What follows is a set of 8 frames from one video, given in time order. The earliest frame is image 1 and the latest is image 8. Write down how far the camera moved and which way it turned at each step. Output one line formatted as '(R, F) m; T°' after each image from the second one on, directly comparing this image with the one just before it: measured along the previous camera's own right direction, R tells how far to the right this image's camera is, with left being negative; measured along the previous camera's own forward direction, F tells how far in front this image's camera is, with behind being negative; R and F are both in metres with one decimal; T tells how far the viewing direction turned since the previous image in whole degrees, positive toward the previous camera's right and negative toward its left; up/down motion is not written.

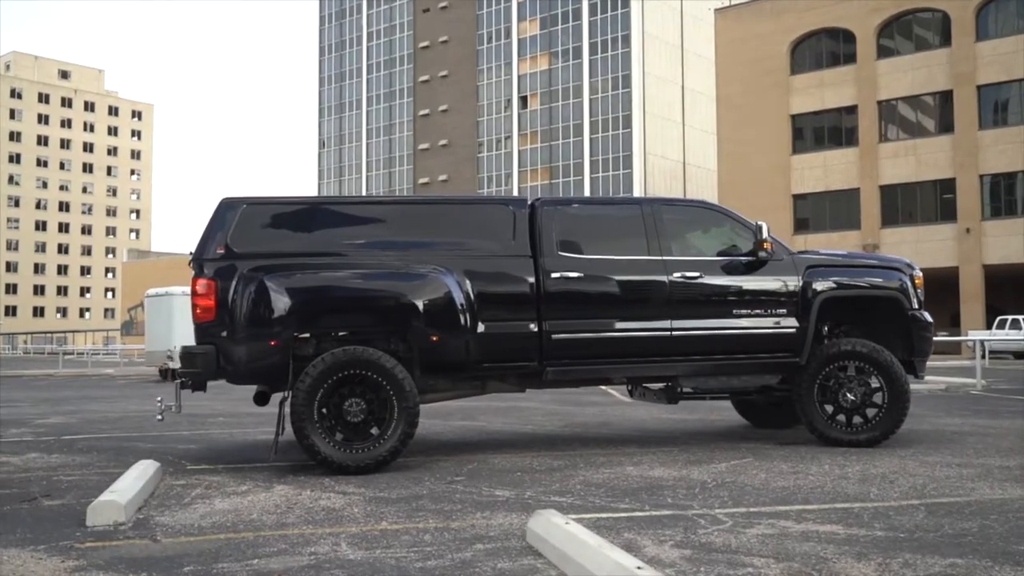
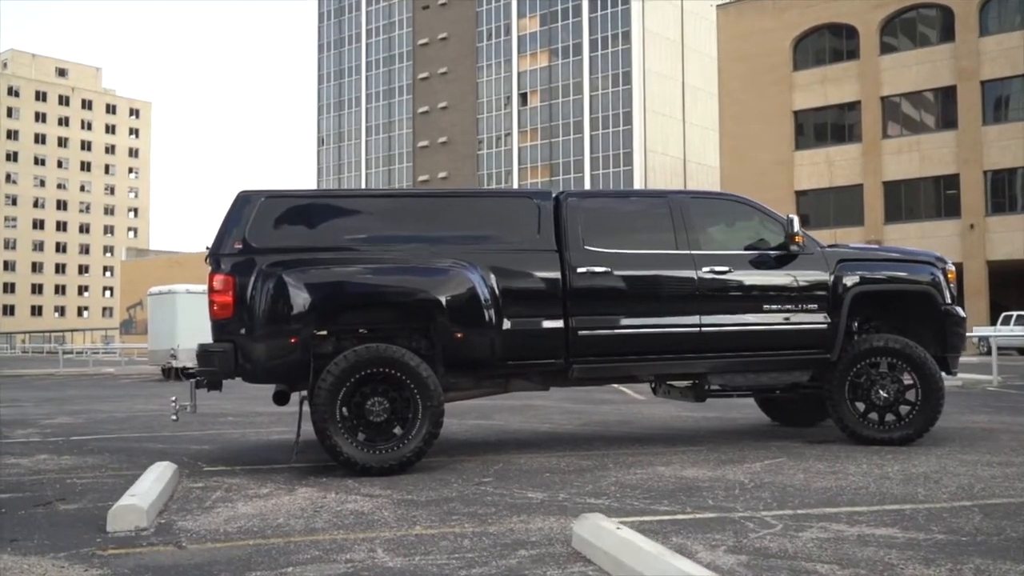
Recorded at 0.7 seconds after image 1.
(-0.2, +0.2) m; 0°
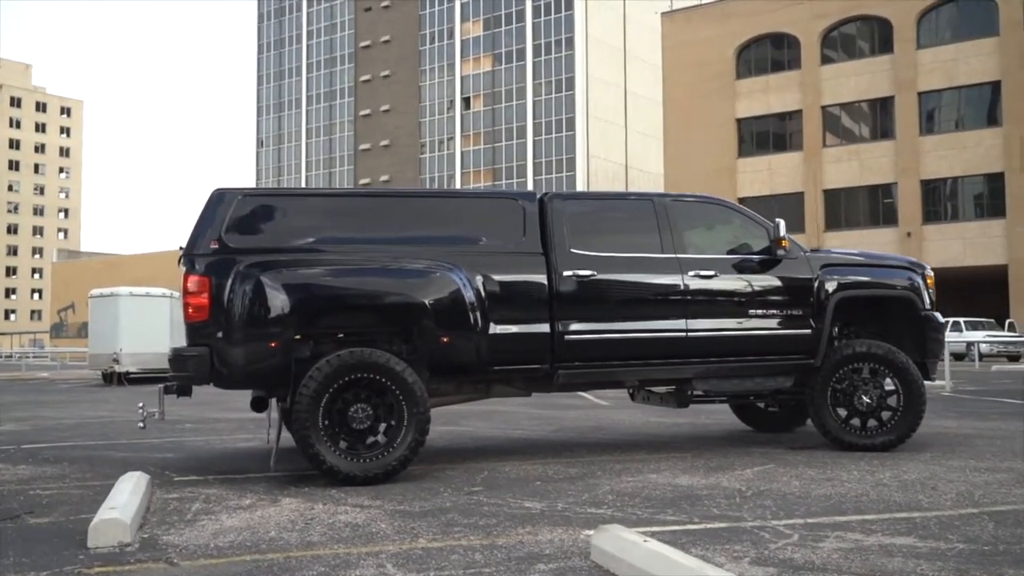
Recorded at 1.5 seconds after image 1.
(-0.3, +0.2) m; +3°
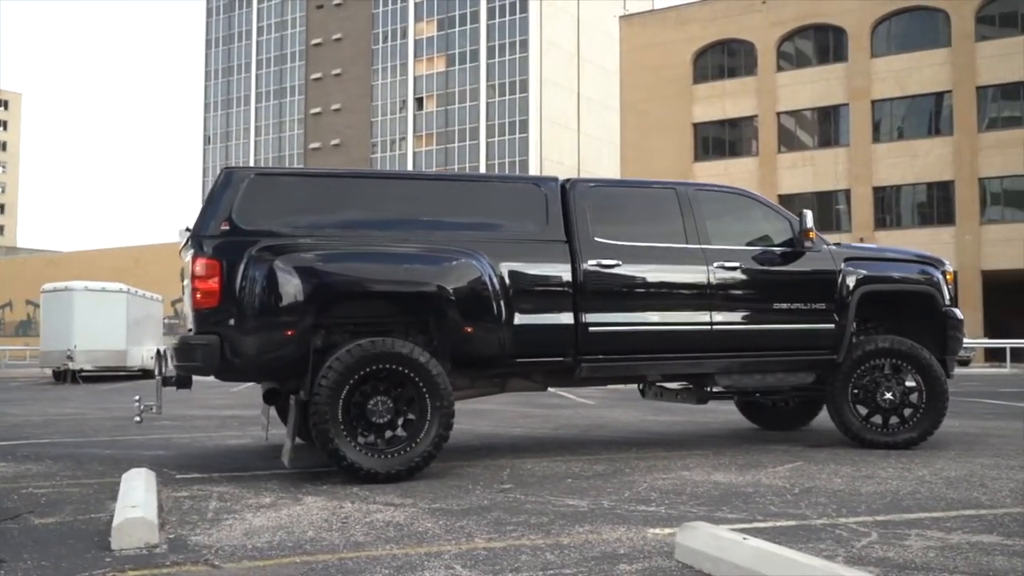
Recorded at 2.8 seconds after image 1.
(-0.5, +0.3) m; +3°
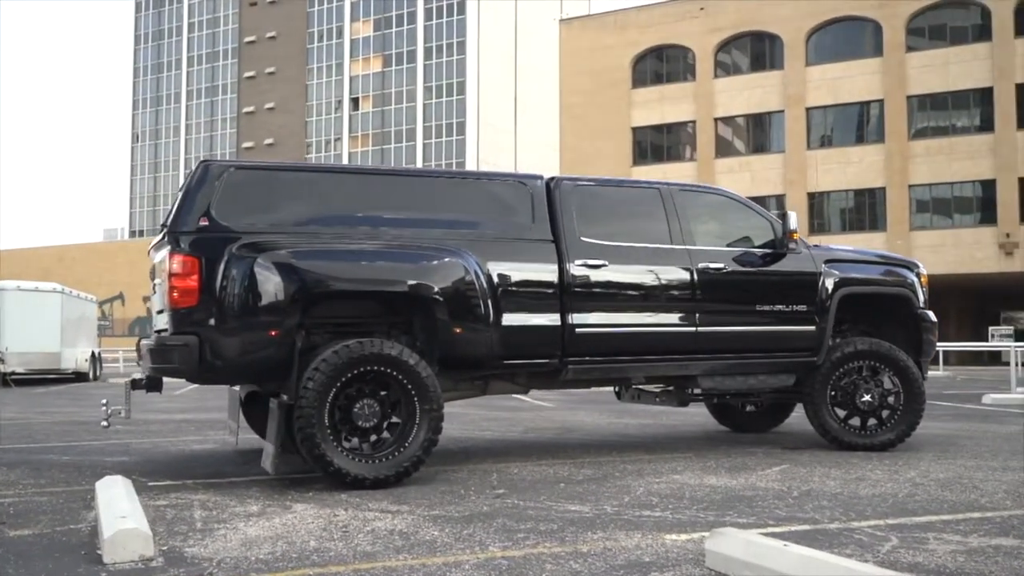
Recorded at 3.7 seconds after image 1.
(-0.4, +0.2) m; +4°
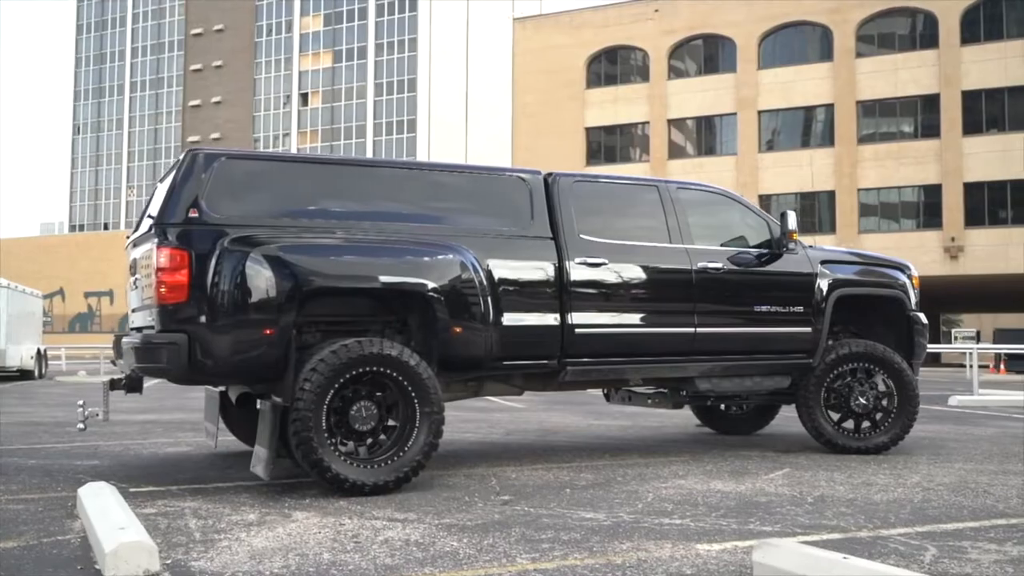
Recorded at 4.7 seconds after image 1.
(-0.3, +0.2) m; +3°
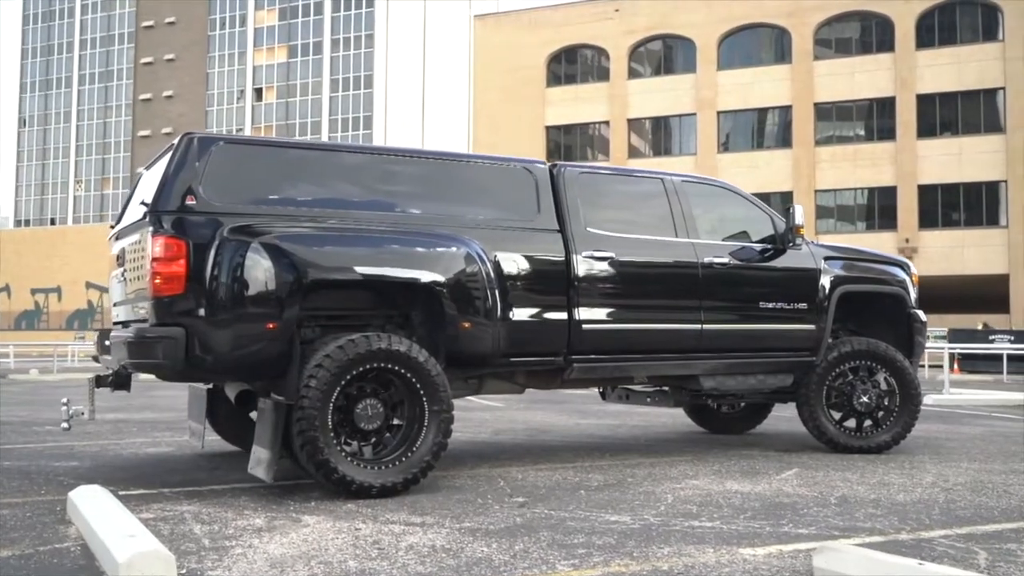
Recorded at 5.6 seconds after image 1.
(-0.3, +0.2) m; +3°
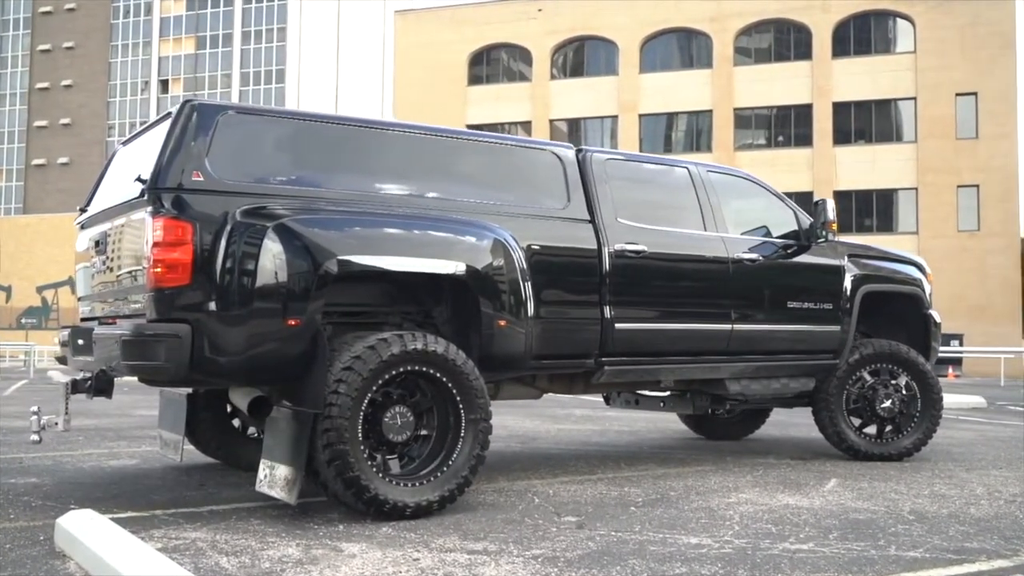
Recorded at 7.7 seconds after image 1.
(-0.7, +0.6) m; +5°
